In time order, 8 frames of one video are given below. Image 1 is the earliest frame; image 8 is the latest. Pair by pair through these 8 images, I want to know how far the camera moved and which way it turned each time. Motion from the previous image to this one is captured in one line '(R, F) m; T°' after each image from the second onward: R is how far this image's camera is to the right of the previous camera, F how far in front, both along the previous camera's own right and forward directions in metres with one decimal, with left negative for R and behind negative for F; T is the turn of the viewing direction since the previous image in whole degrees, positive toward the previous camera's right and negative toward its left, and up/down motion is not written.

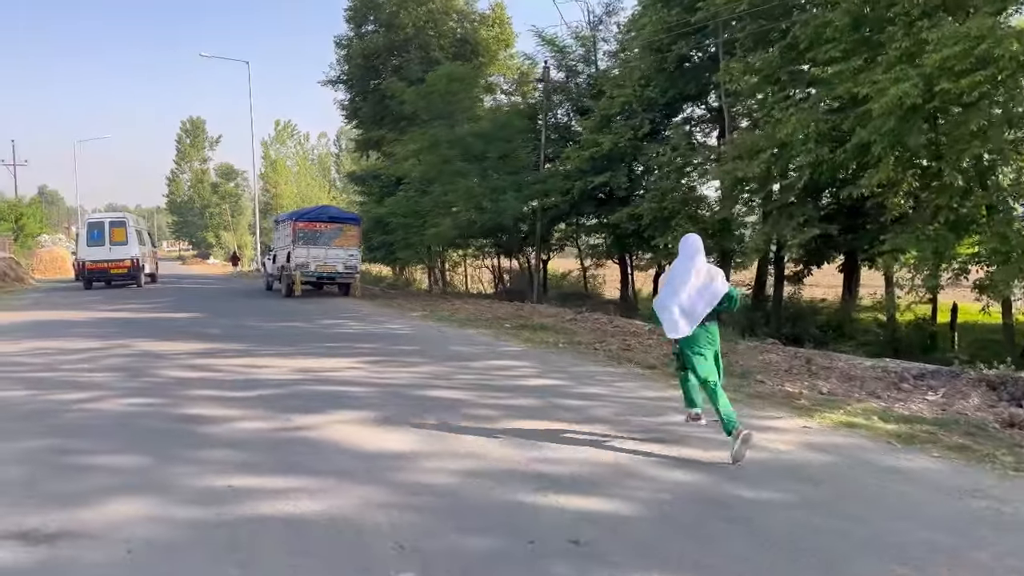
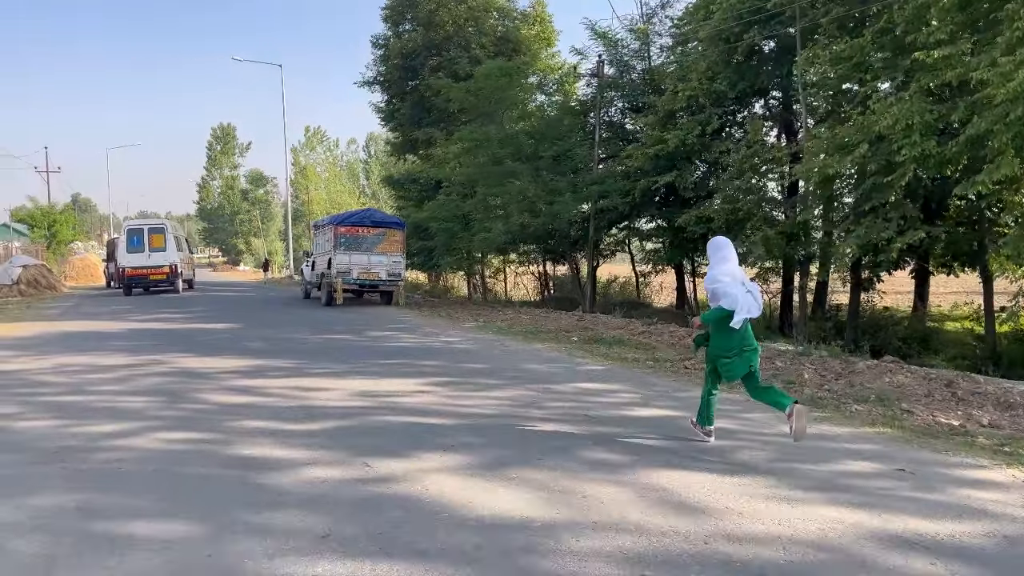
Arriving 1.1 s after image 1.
(-0.8, +1.5) m; -2°
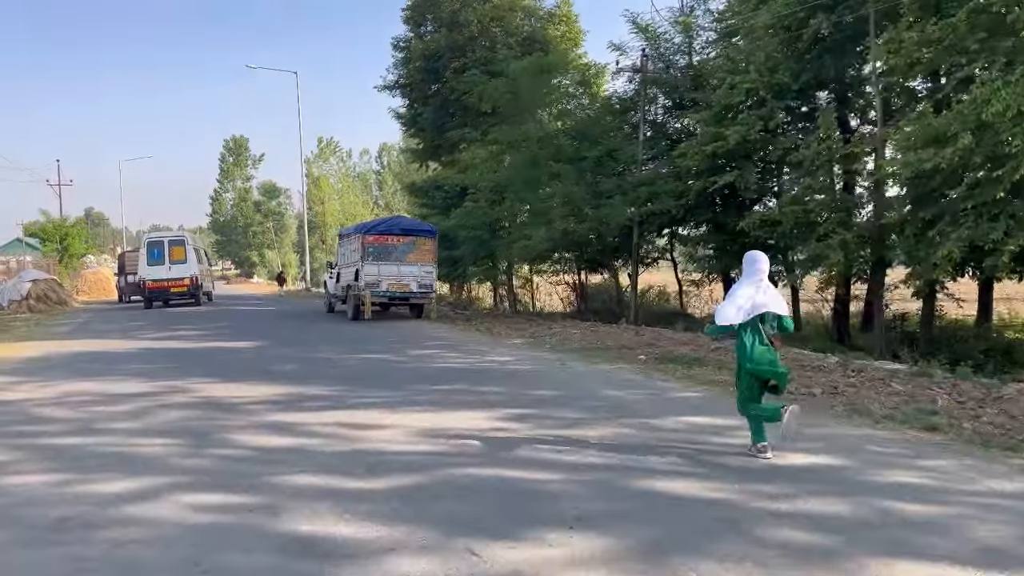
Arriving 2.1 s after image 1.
(-0.8, +1.7) m; -1°
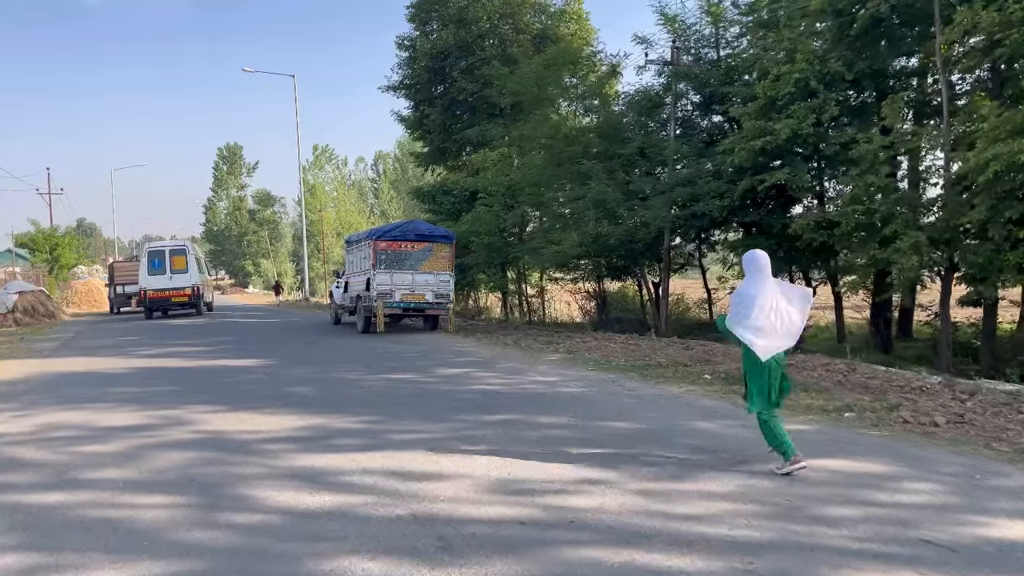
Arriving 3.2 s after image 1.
(-0.7, +1.6) m; 0°
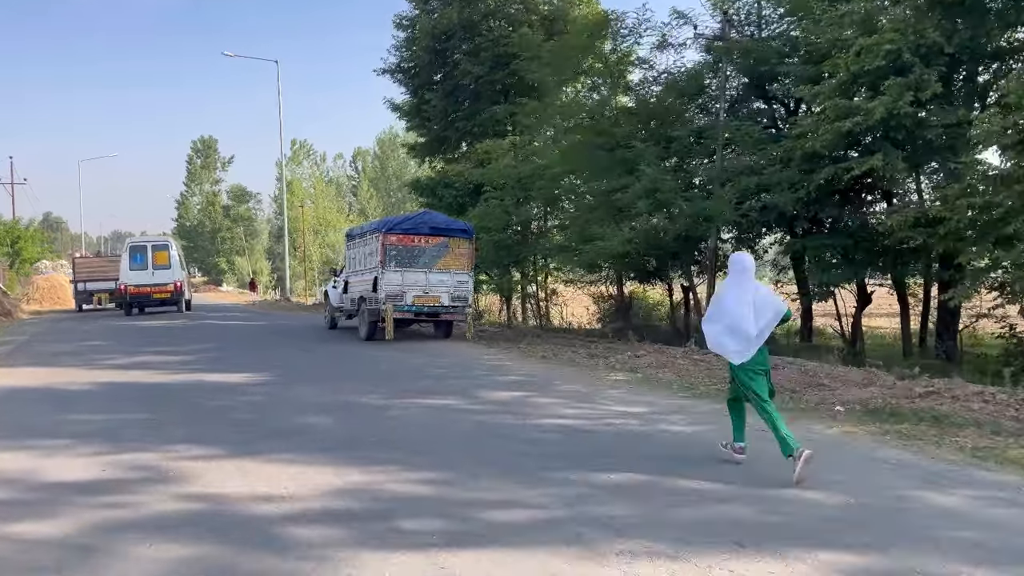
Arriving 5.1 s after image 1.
(-1.2, +2.7) m; +2°
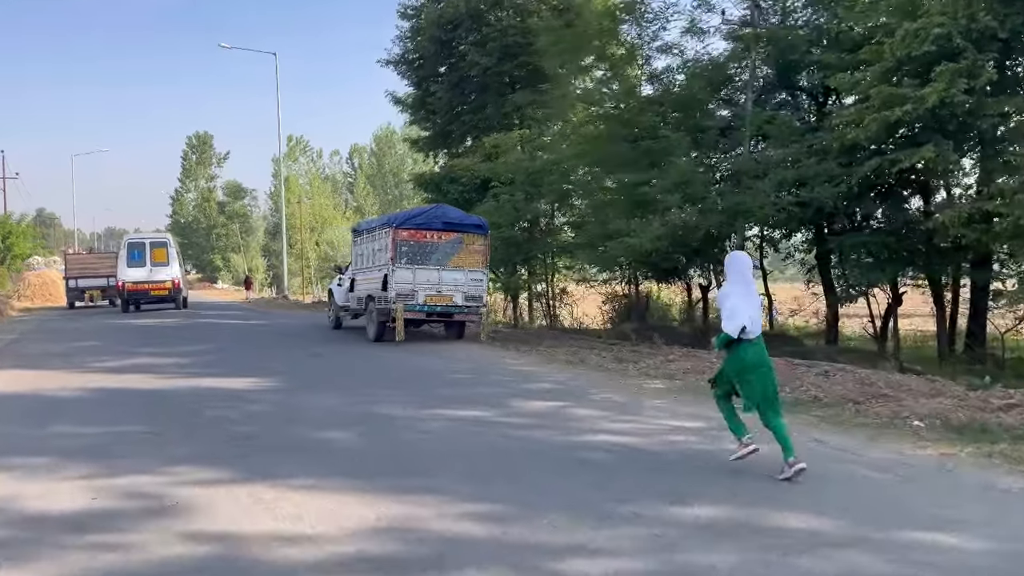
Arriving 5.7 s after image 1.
(-0.5, +1.0) m; 0°
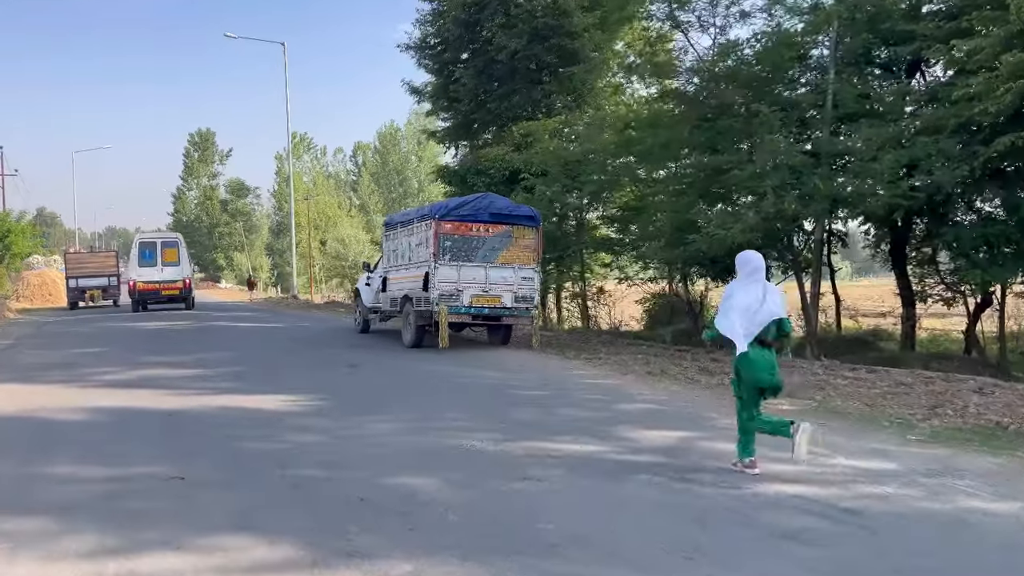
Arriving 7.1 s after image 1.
(-1.0, +1.9) m; 0°
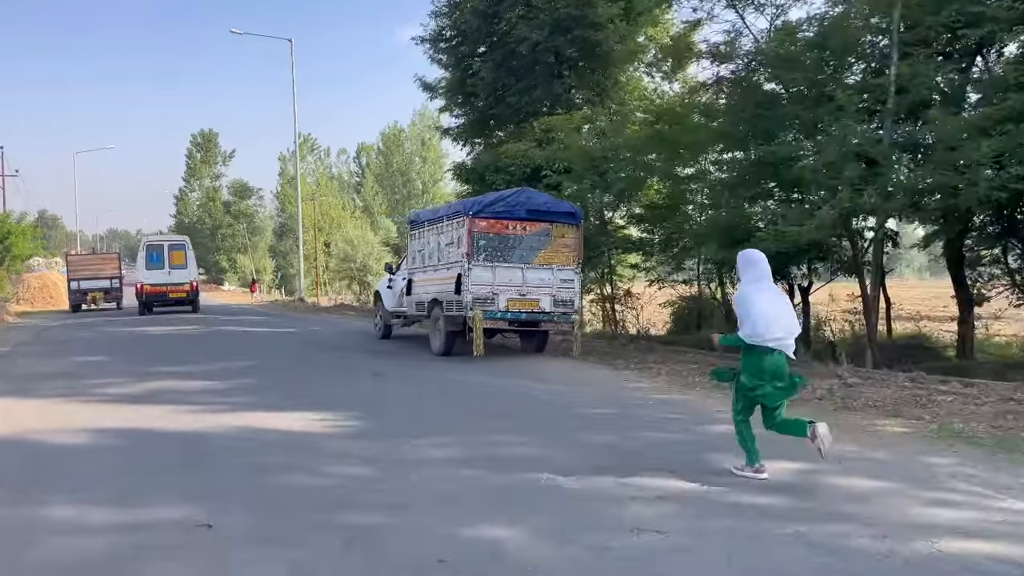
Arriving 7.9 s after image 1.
(-0.6, +1.2) m; 0°
